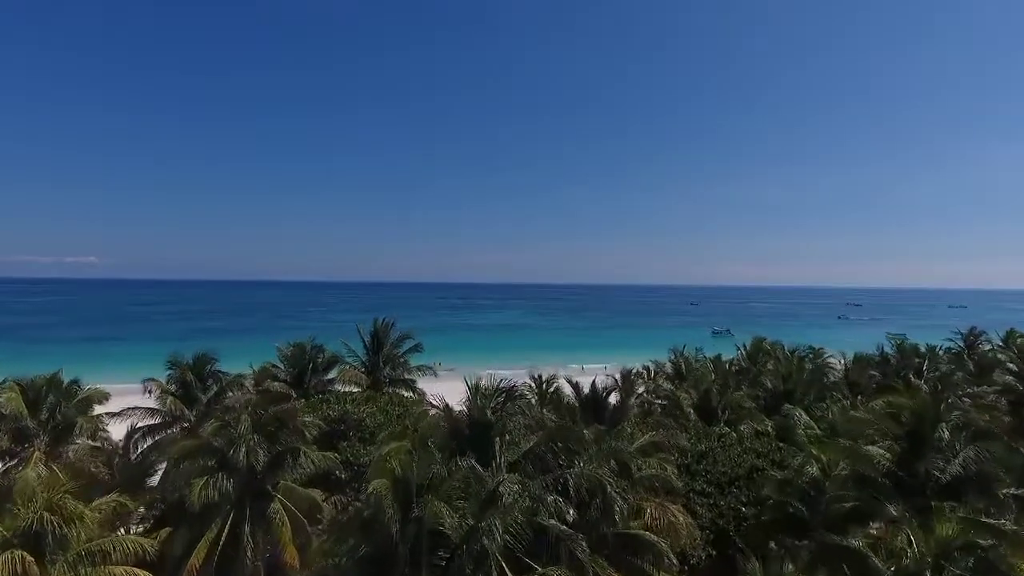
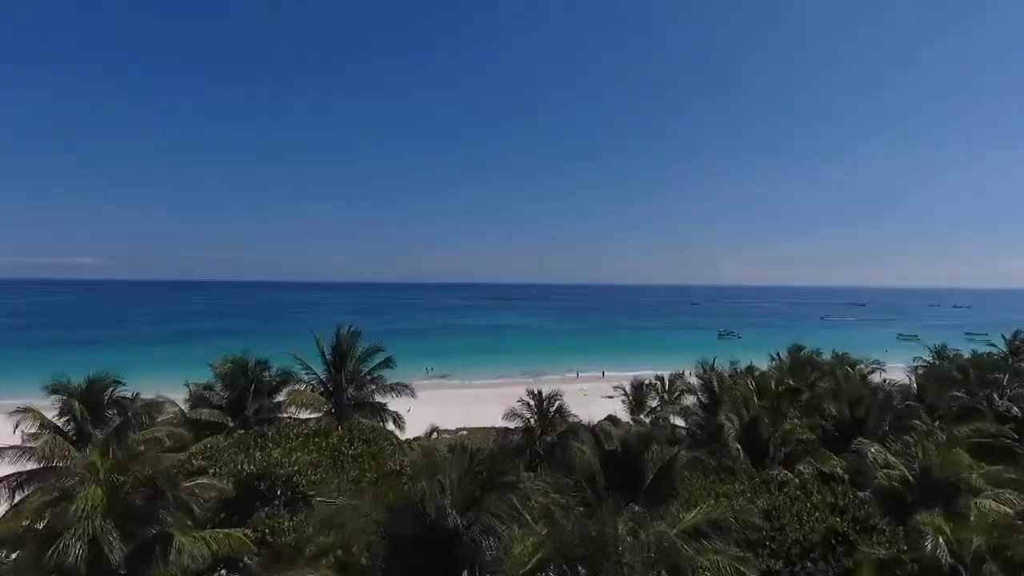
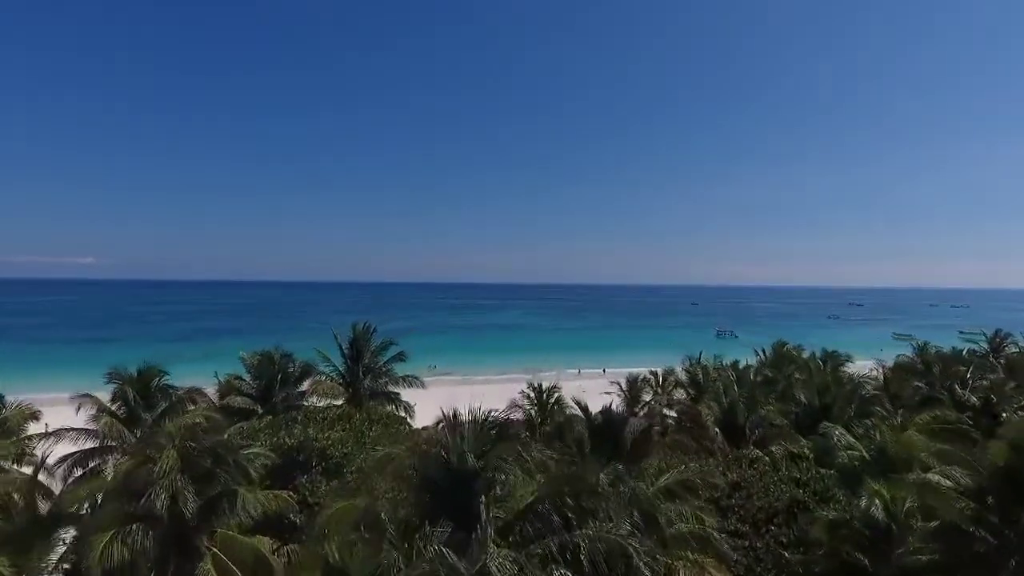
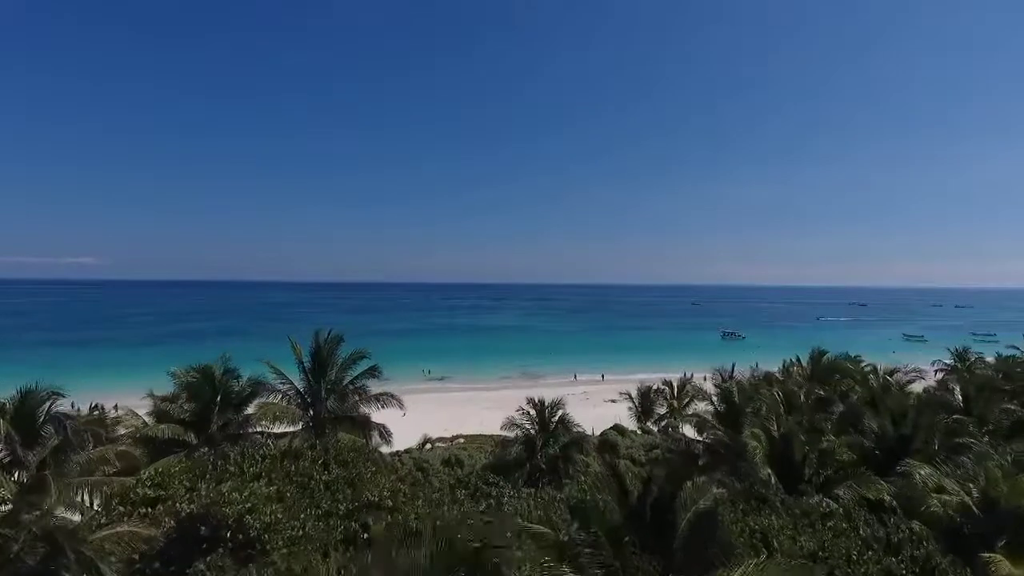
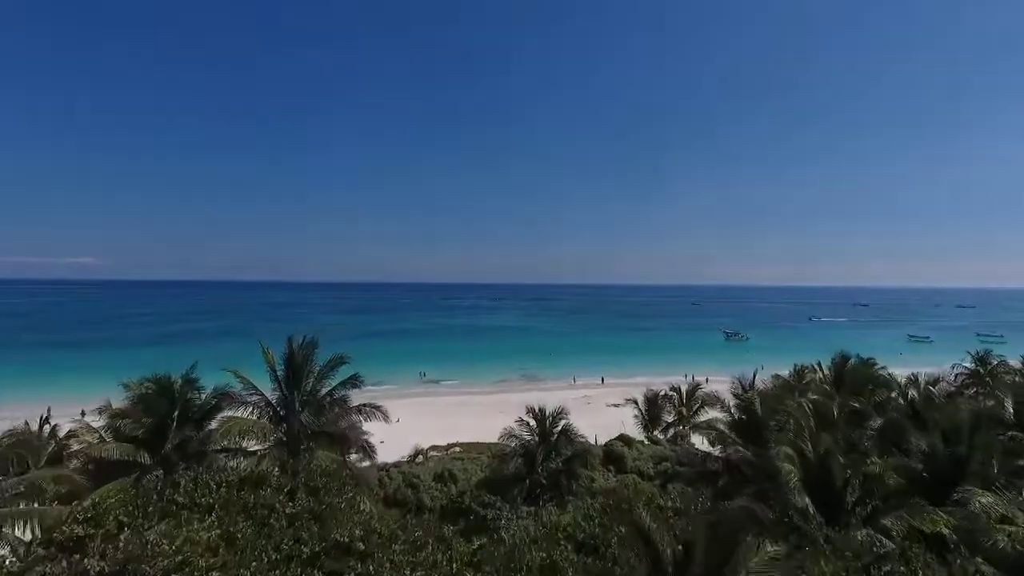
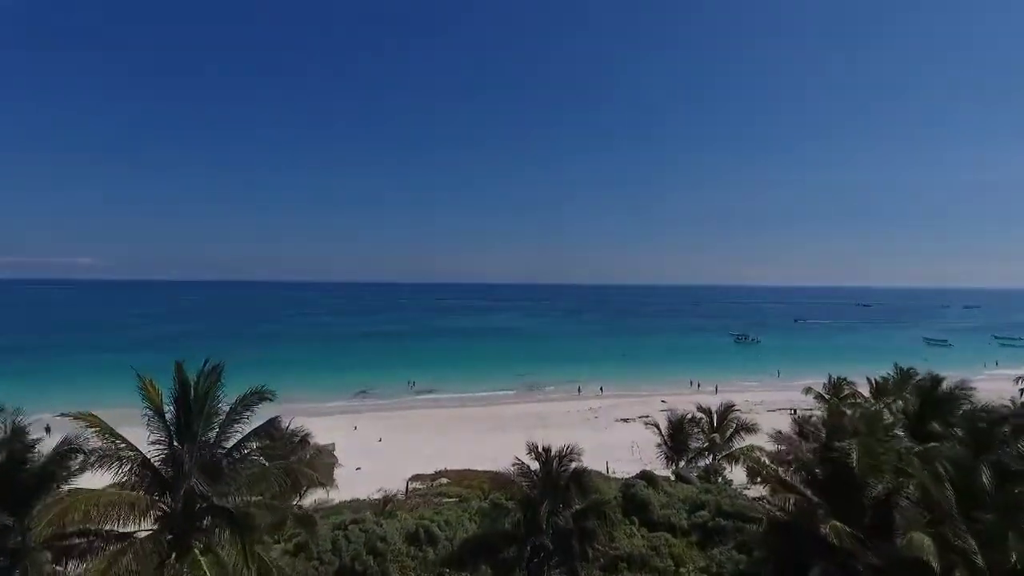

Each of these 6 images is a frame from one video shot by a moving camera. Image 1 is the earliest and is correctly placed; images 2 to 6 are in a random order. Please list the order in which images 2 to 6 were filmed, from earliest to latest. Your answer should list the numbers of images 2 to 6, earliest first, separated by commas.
3, 2, 4, 5, 6
